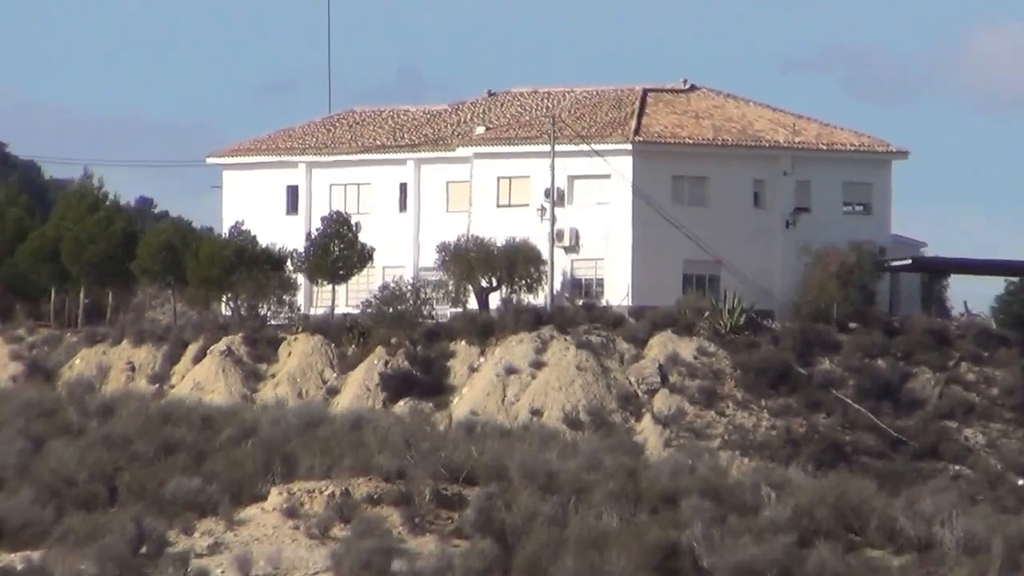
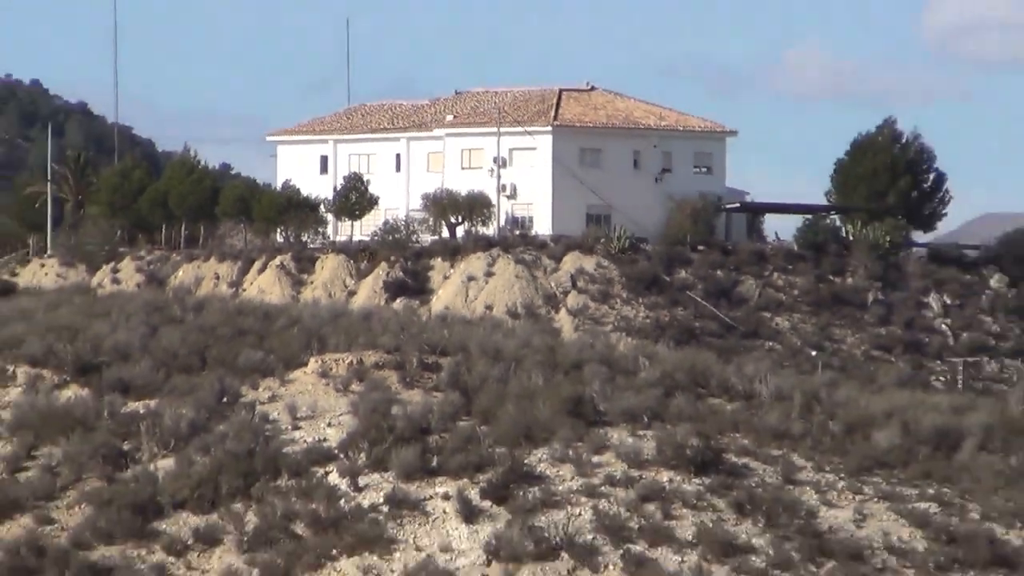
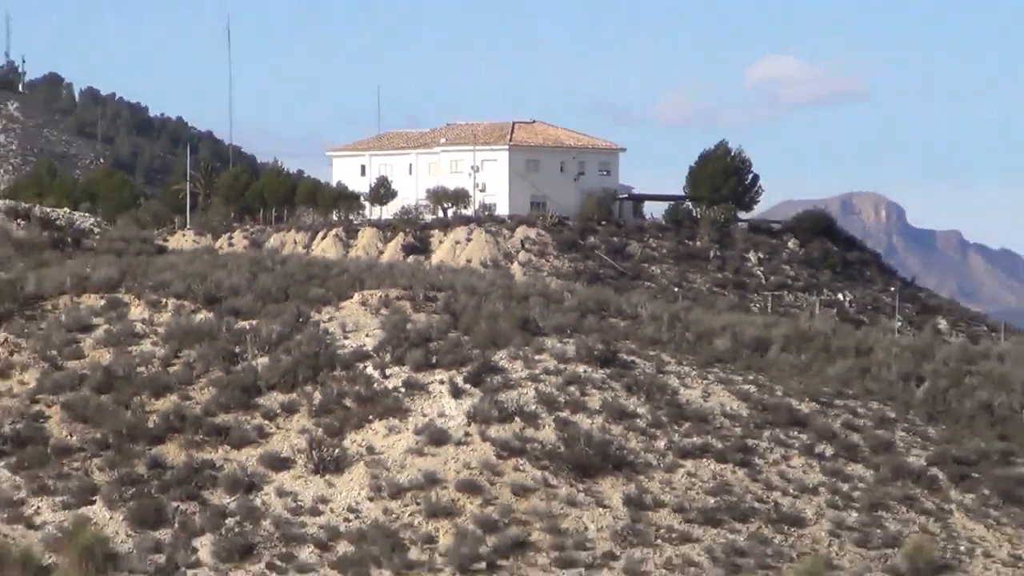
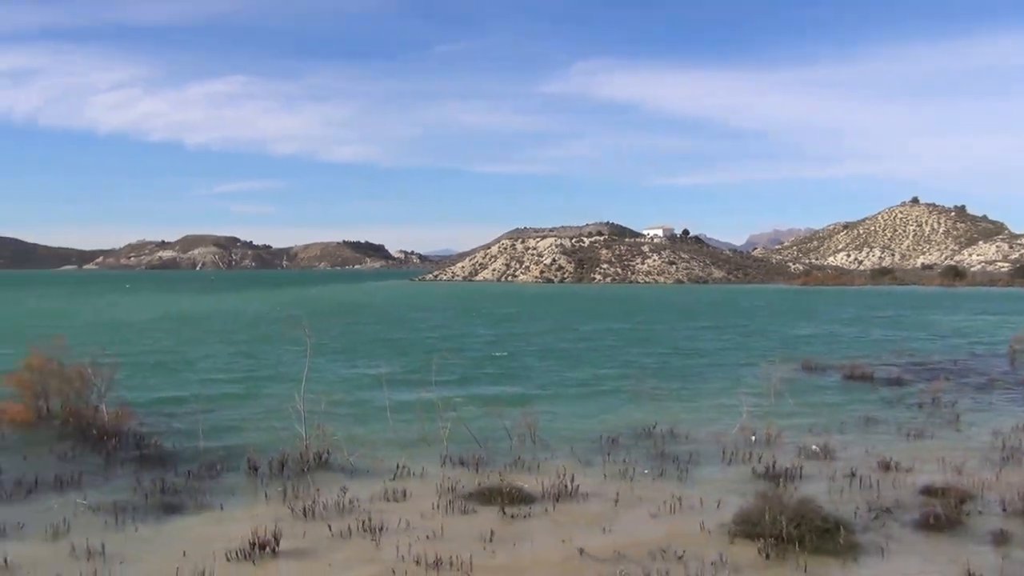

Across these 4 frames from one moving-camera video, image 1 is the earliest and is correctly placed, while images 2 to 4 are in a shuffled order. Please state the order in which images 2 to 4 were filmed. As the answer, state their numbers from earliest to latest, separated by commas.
2, 3, 4
